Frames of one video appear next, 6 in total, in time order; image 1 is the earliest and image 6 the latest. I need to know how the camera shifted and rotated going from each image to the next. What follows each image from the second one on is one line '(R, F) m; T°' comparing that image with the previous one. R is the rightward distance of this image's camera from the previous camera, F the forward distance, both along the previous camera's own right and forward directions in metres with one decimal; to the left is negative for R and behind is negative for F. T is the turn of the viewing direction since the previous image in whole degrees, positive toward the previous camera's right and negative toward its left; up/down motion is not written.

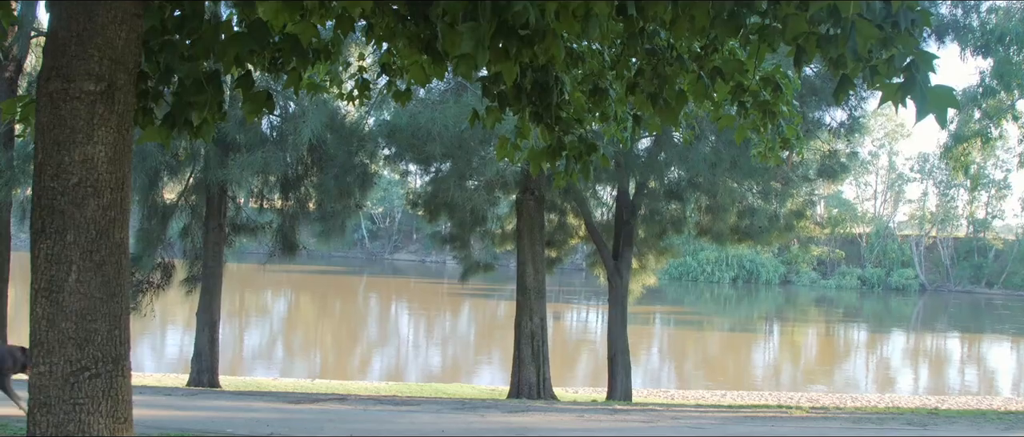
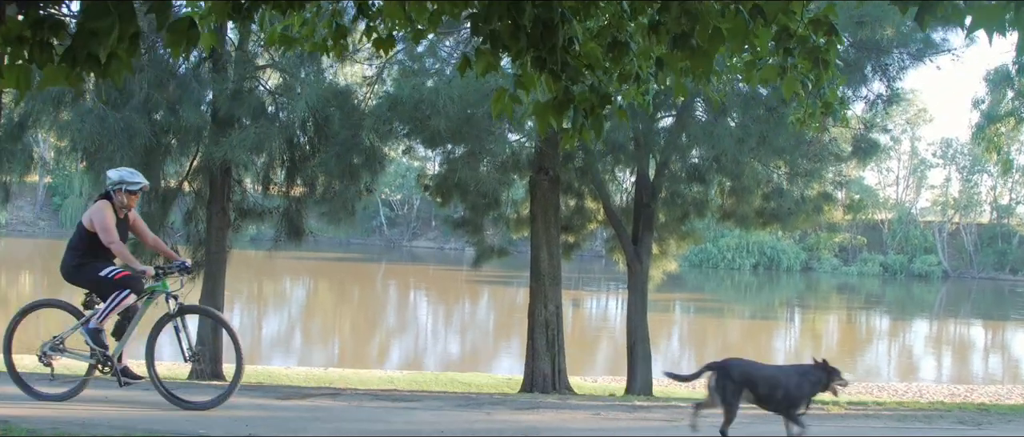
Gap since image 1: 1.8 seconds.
(0.0, +0.5) m; -1°
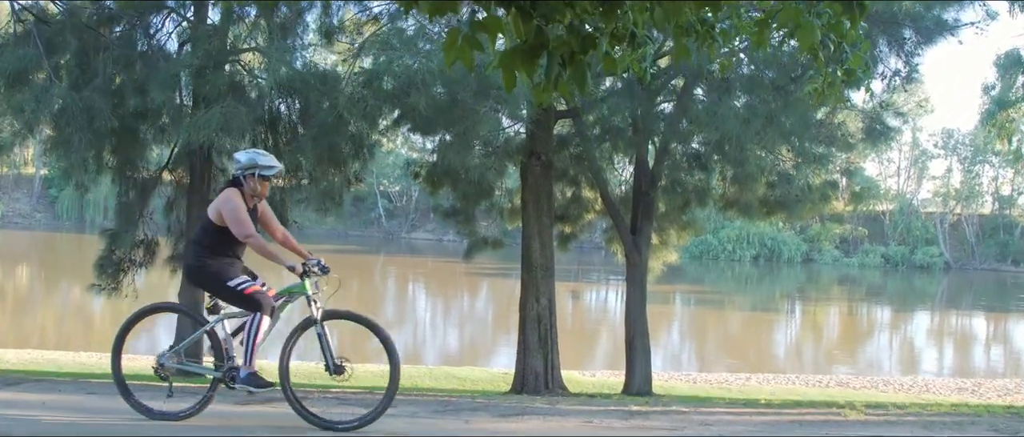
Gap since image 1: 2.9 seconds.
(+0.1, +0.5) m; 0°
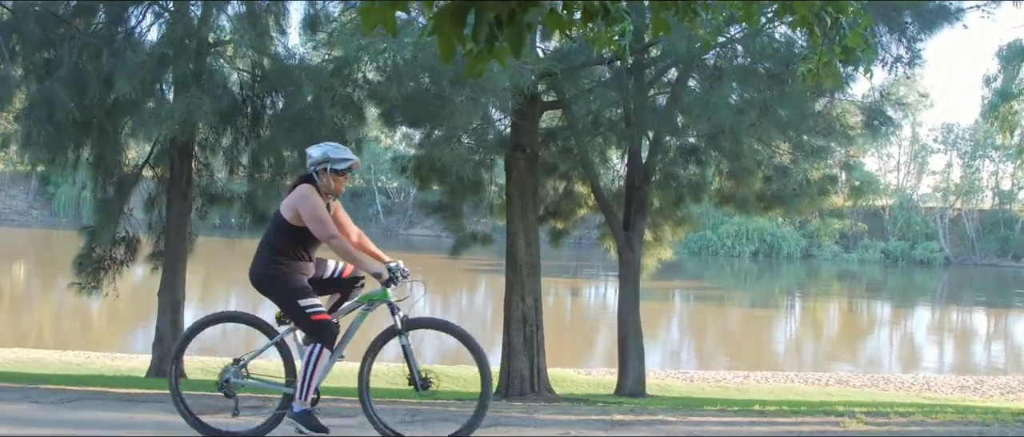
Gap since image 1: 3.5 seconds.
(+0.1, +0.3) m; 0°
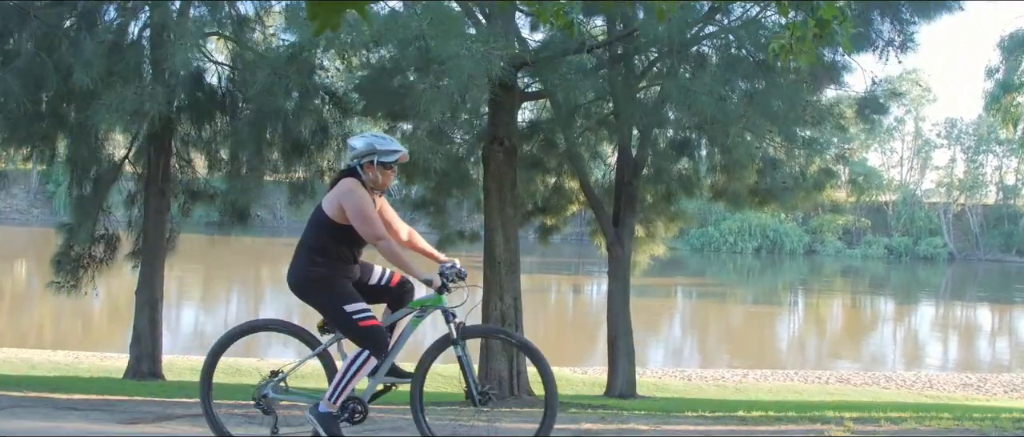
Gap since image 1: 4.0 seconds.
(+0.2, +0.3) m; 0°
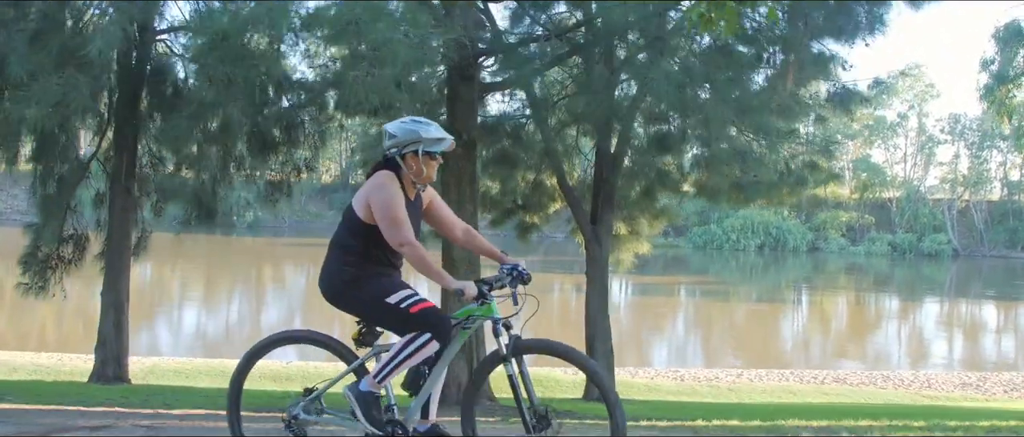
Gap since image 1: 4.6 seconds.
(+0.3, +0.3) m; 0°
